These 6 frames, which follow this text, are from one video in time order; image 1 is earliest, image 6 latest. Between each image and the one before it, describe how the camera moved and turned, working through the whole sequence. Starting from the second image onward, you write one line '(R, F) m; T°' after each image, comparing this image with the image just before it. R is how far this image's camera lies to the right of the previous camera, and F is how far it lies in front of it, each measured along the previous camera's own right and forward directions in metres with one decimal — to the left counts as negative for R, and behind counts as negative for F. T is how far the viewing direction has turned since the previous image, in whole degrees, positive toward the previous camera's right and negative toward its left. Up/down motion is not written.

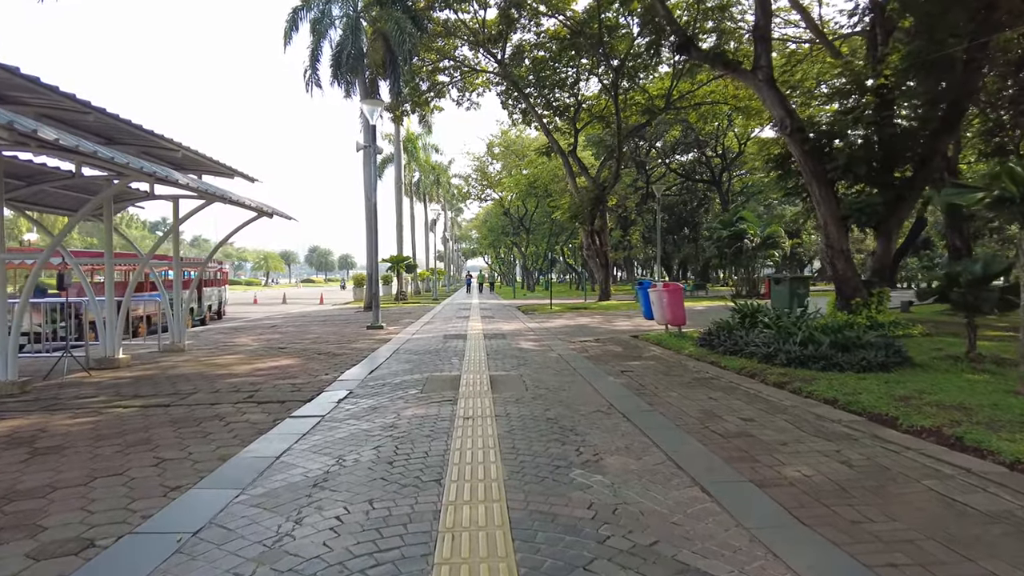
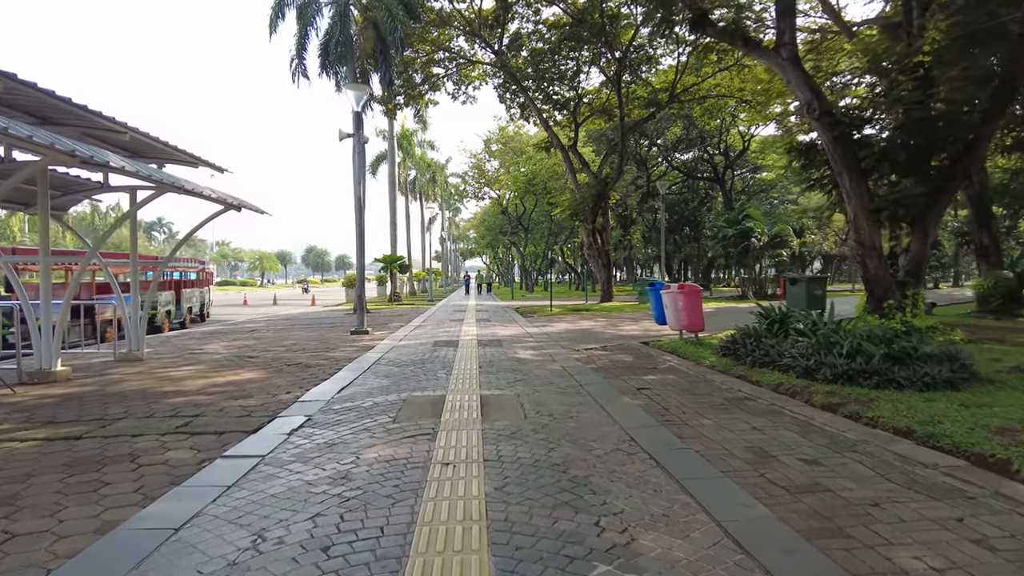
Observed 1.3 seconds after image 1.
(0.0, +1.3) m; 0°
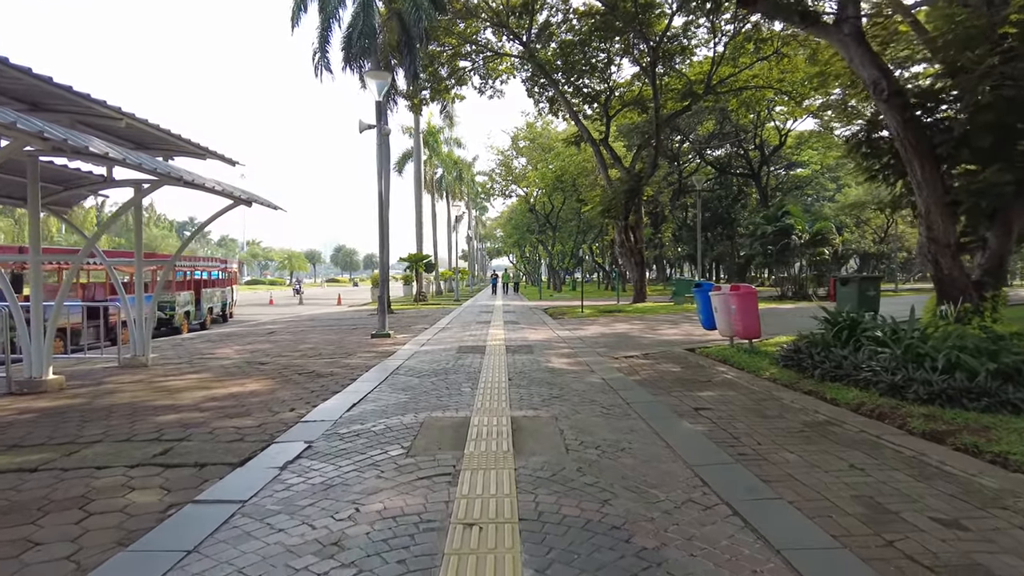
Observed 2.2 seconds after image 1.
(-0.1, +1.0) m; -2°
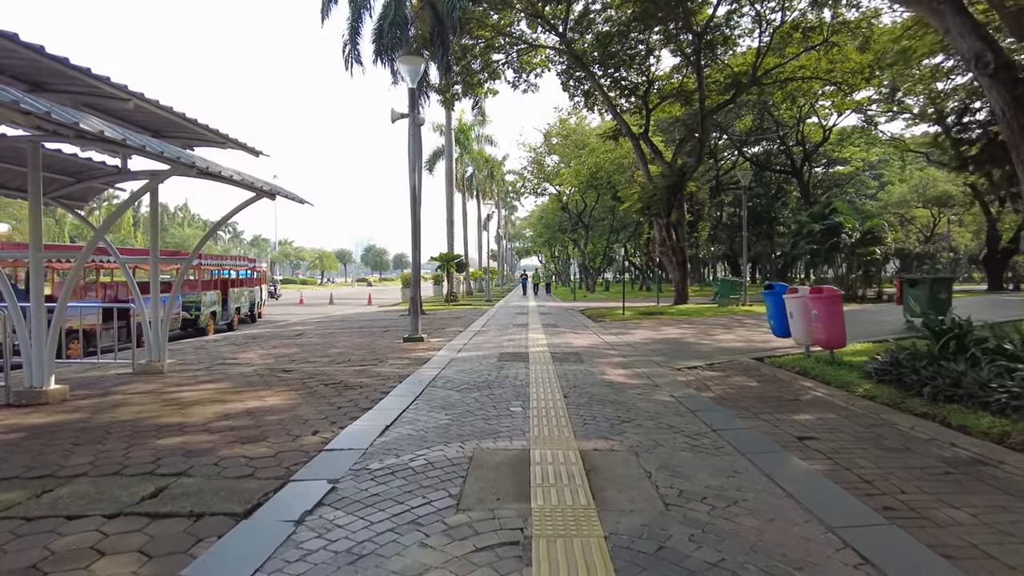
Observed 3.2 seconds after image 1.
(-0.3, +1.0) m; -2°
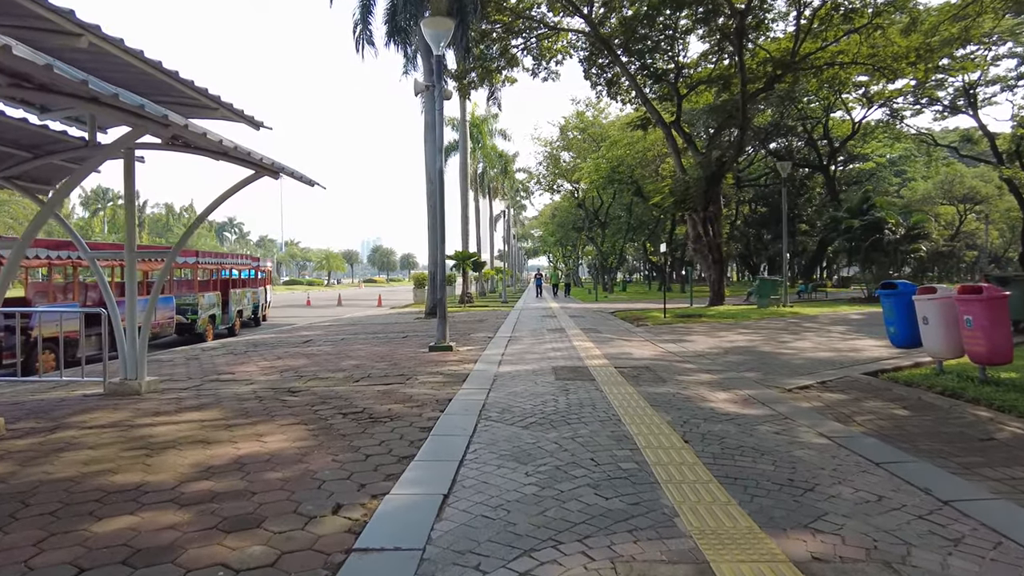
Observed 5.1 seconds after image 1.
(-0.7, +1.9) m; -1°
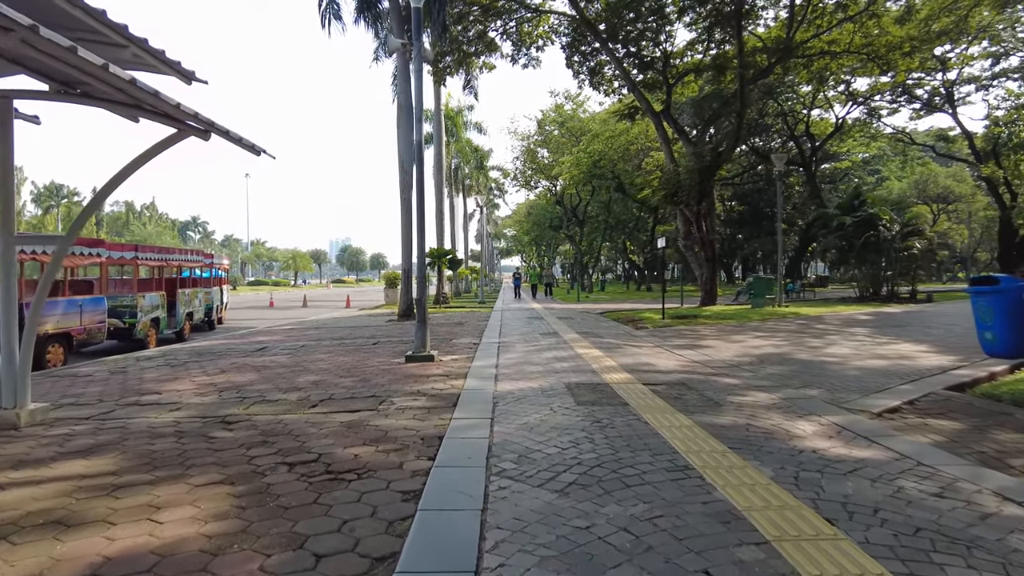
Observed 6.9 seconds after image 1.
(-0.3, +1.8) m; +3°
